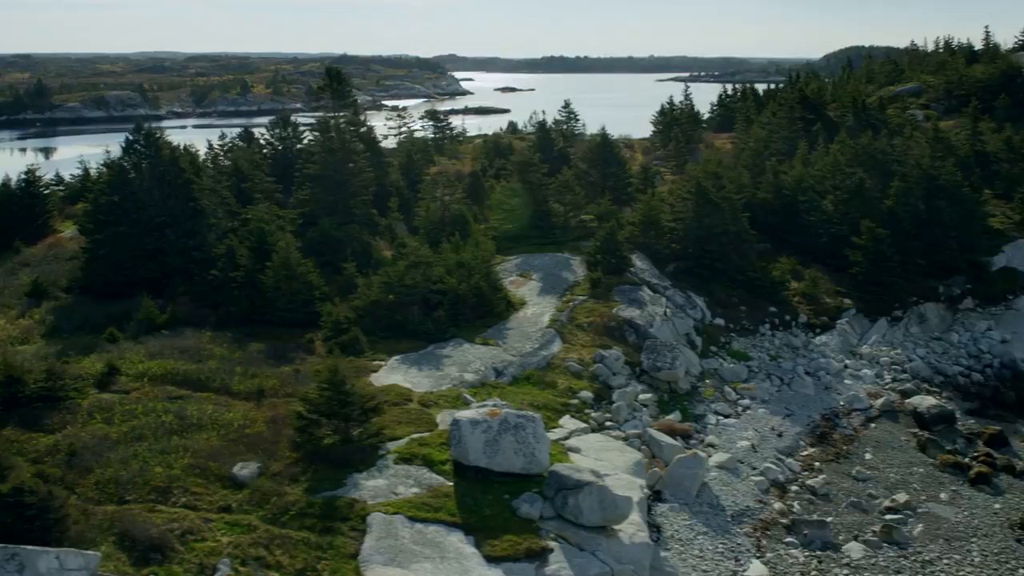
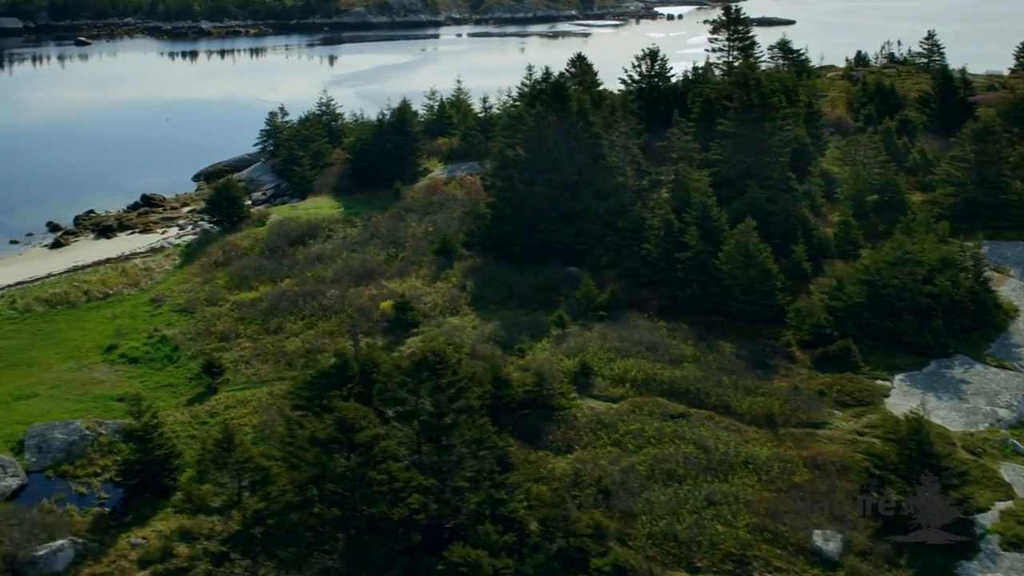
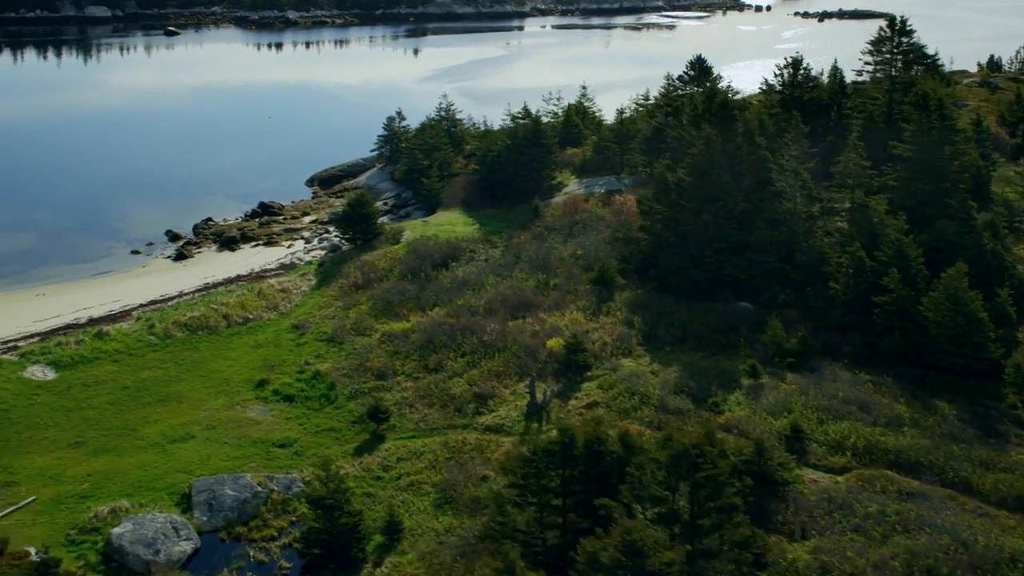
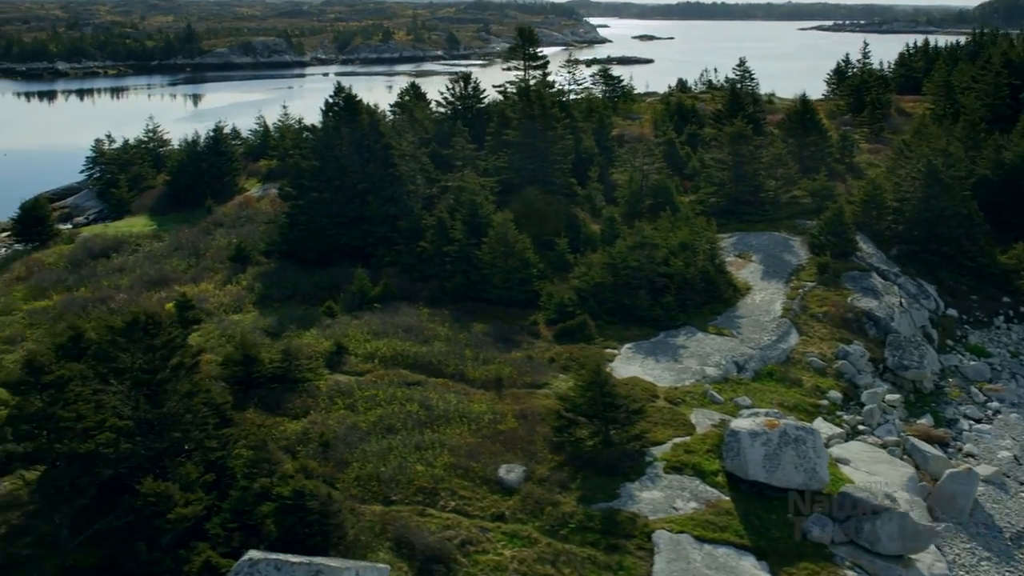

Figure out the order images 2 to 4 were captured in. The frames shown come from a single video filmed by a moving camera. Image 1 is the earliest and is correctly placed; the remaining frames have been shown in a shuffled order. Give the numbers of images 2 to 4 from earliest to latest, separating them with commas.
4, 2, 3
